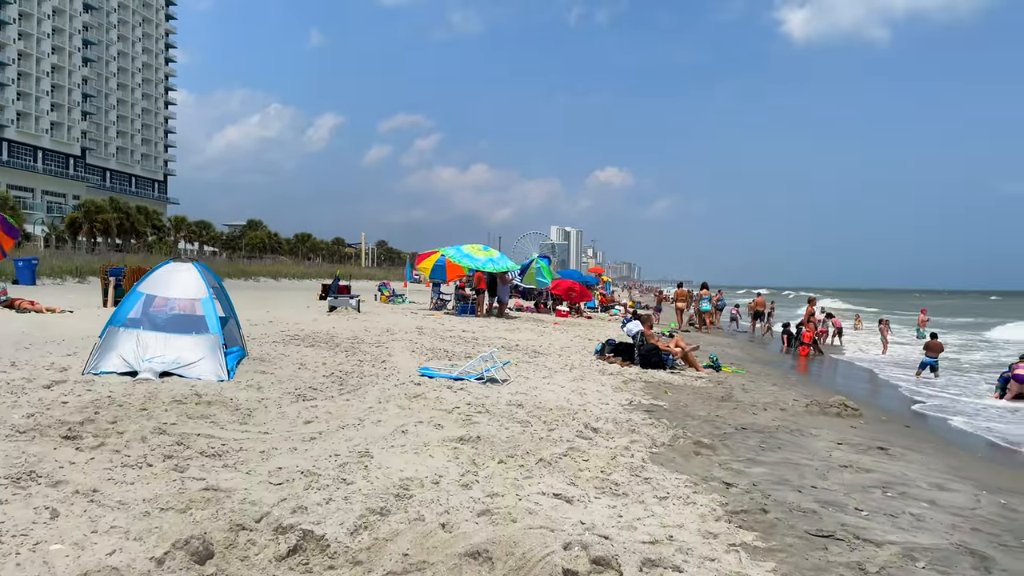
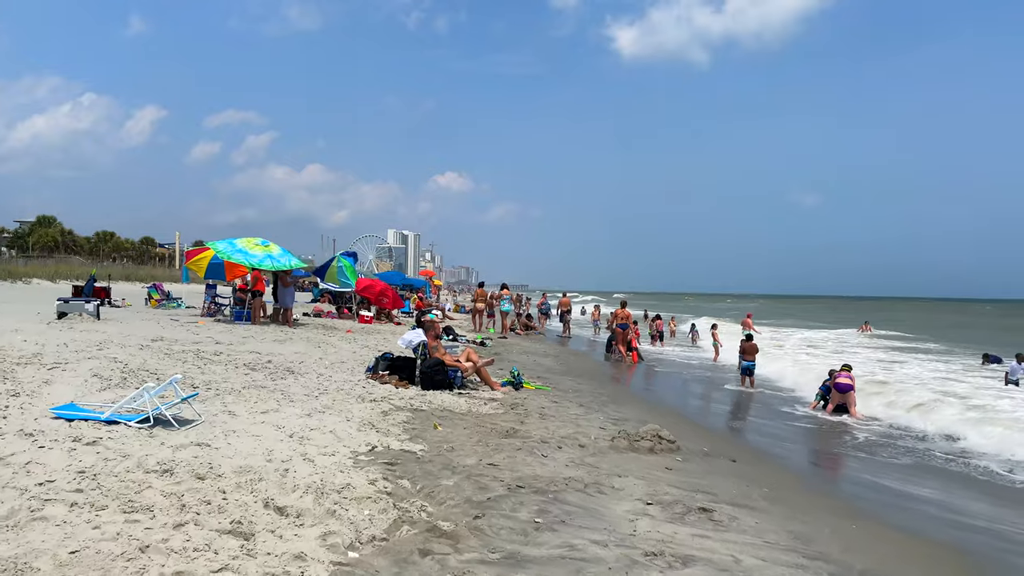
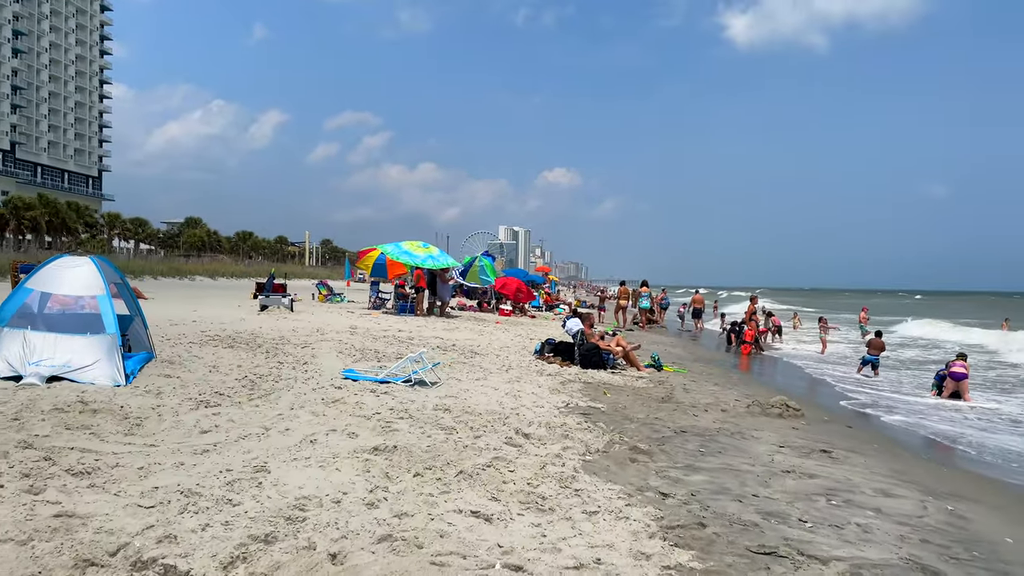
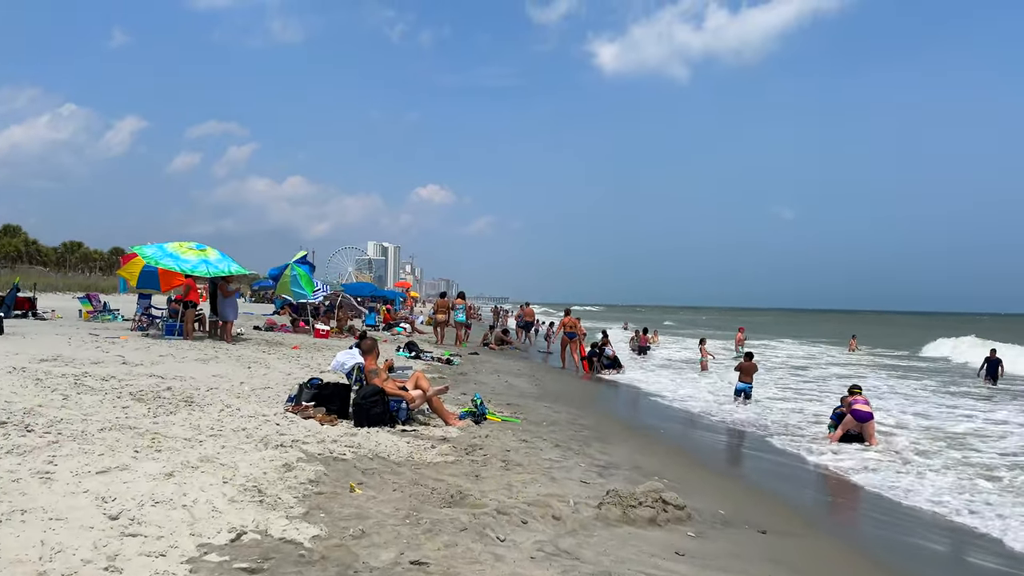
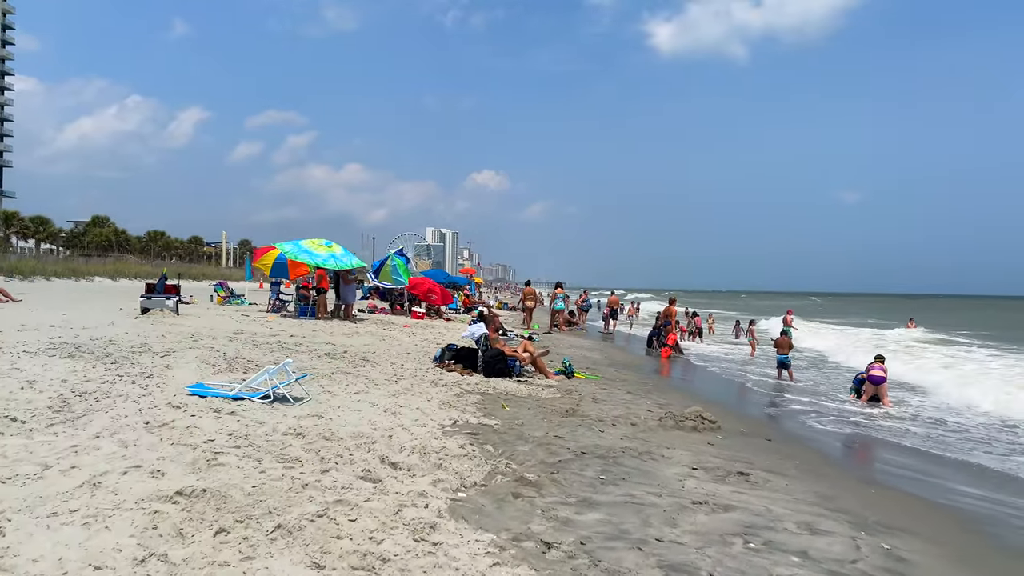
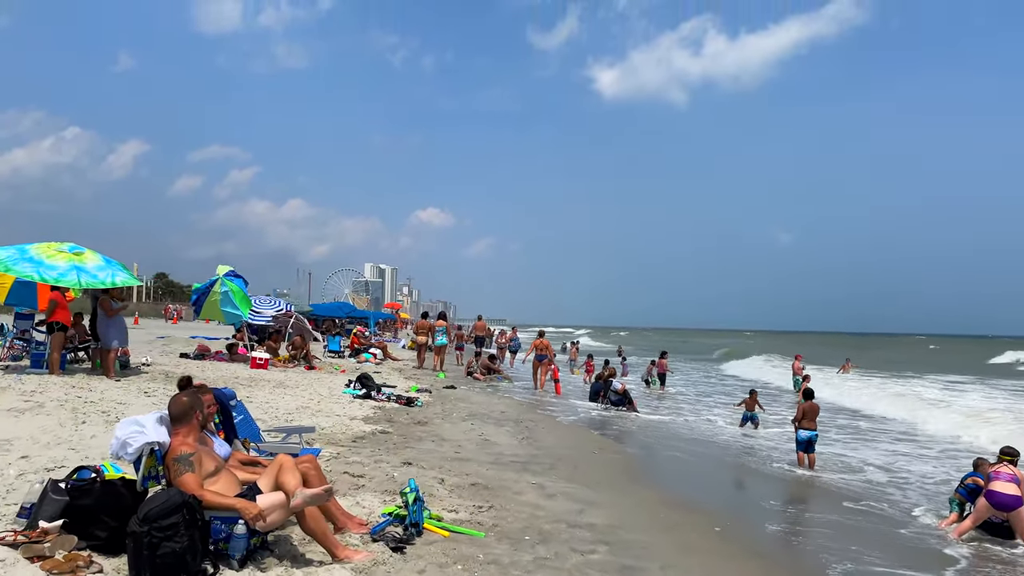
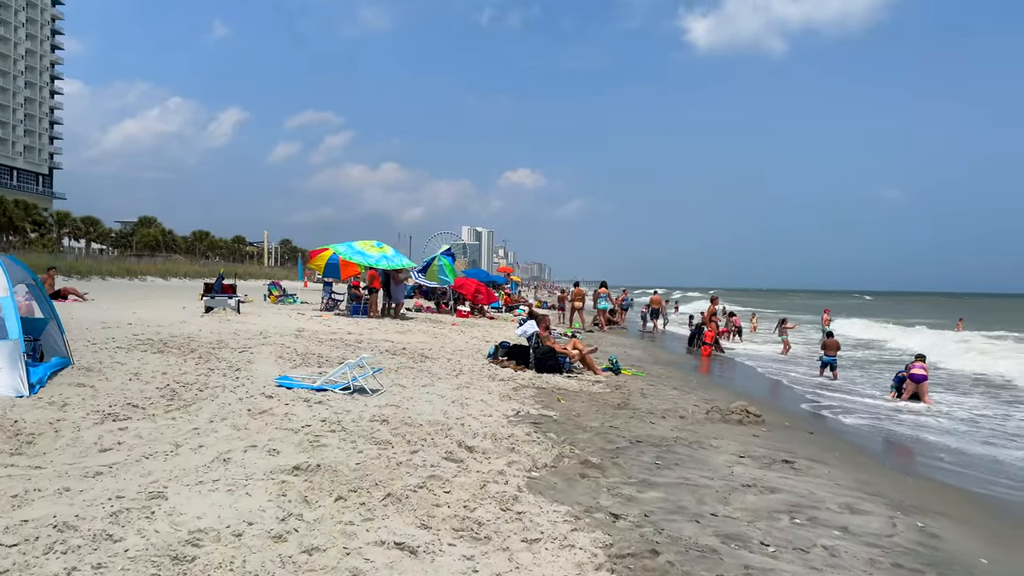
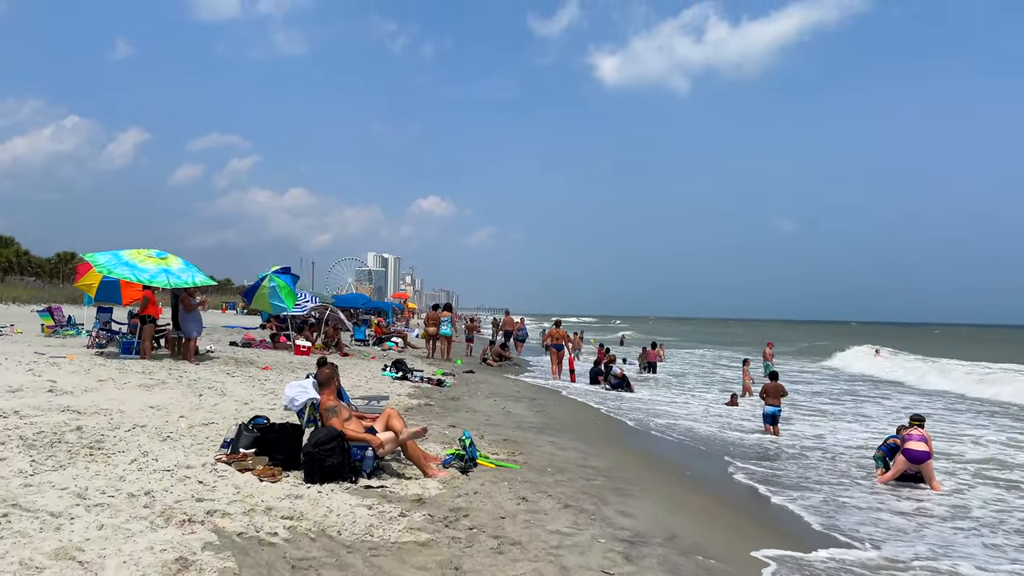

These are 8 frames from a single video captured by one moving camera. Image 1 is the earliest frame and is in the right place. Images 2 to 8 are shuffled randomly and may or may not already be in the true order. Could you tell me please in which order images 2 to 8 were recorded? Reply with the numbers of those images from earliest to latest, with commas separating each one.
3, 7, 5, 2, 4, 8, 6
